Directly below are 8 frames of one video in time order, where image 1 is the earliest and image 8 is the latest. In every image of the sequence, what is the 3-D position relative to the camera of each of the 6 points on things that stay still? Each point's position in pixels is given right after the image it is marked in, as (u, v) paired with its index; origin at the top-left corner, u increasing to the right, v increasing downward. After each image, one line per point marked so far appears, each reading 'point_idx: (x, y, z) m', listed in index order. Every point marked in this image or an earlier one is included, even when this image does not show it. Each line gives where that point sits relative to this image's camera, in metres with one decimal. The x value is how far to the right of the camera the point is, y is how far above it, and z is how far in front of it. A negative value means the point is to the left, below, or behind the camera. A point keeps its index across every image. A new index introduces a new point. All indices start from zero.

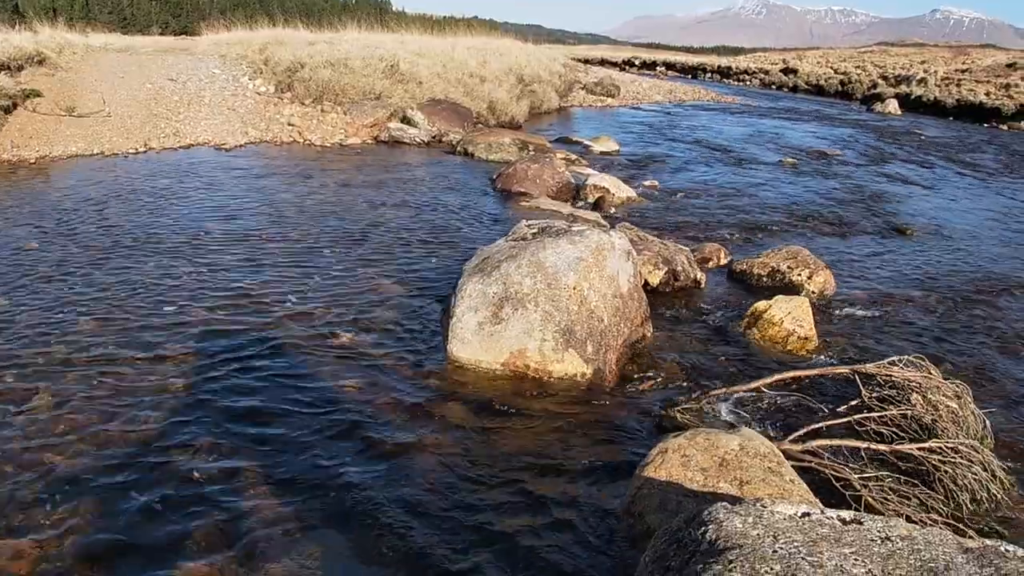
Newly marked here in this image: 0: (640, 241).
0: (+1.9, +0.7, +10.4) m
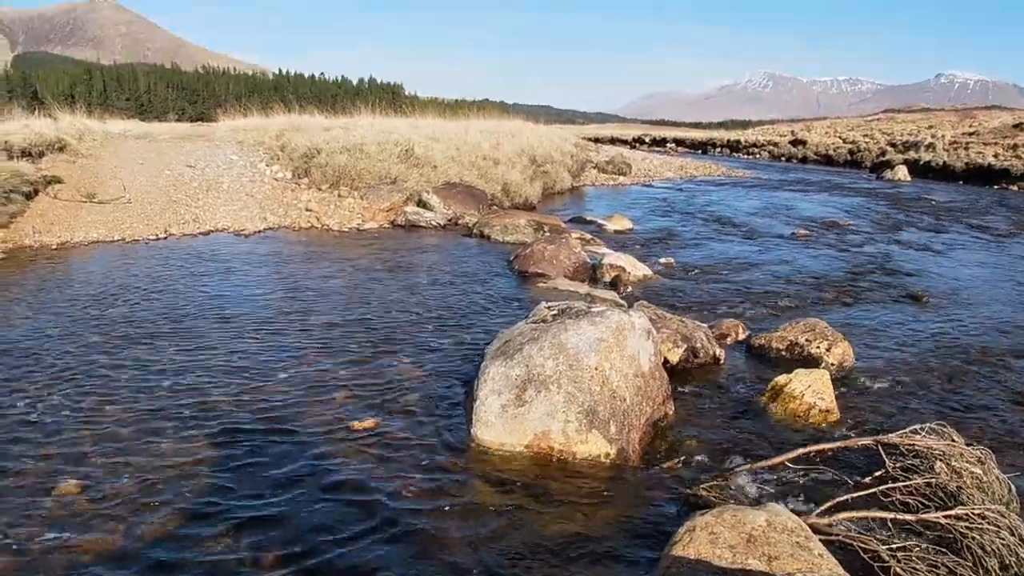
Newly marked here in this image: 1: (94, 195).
0: (+2.2, -0.4, +10.6) m
1: (-11.2, +2.5, +19.0) m
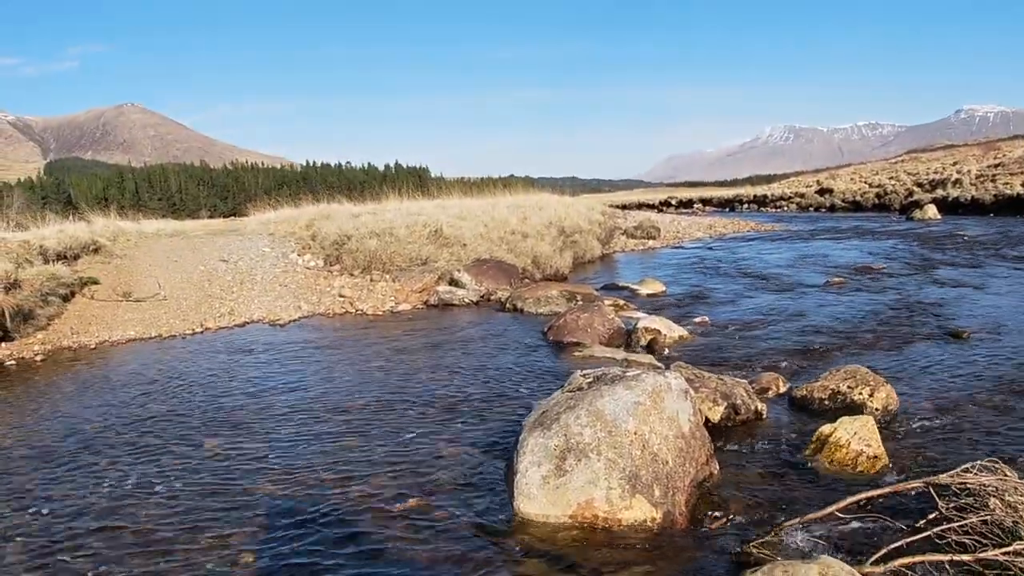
0: (+2.7, -1.3, +10.5) m
1: (-10.4, -0.2, +19.8) m
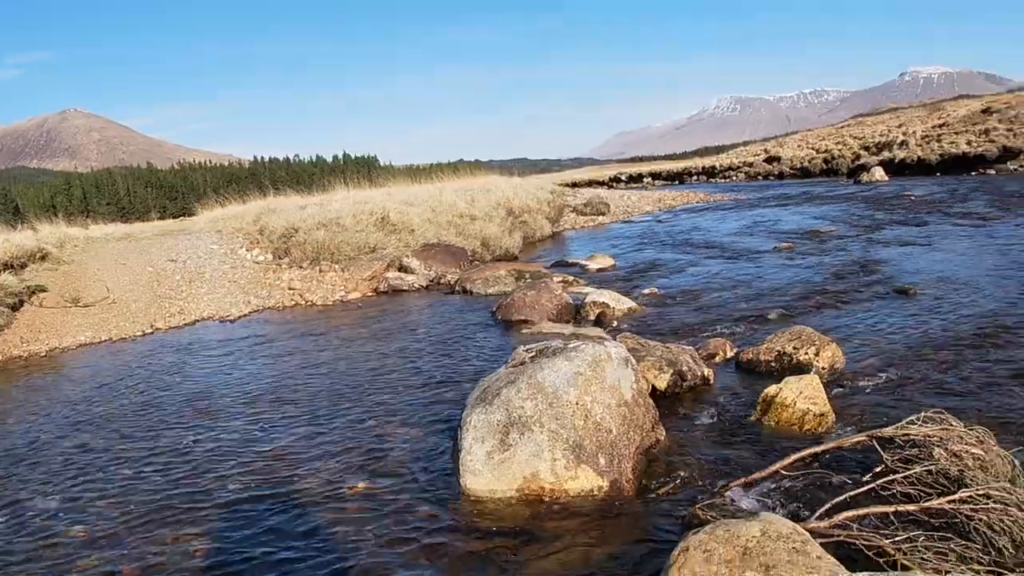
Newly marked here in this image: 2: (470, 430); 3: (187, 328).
0: (+1.9, -0.9, +10.6) m
1: (-11.7, -0.3, +19.0) m
2: (-0.4, -1.4, +7.2) m
3: (-8.2, -1.0, +18.0) m
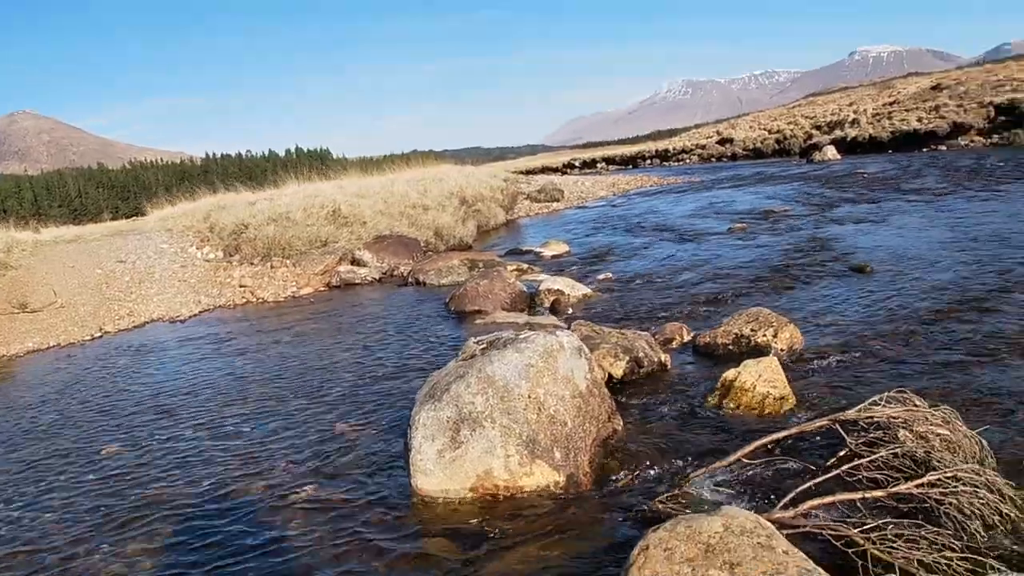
0: (+1.3, -0.7, +10.3) m
1: (-12.8, -0.5, +18.0) m
2: (-0.9, -1.4, +6.8) m
3: (-9.3, -1.1, +17.1) m
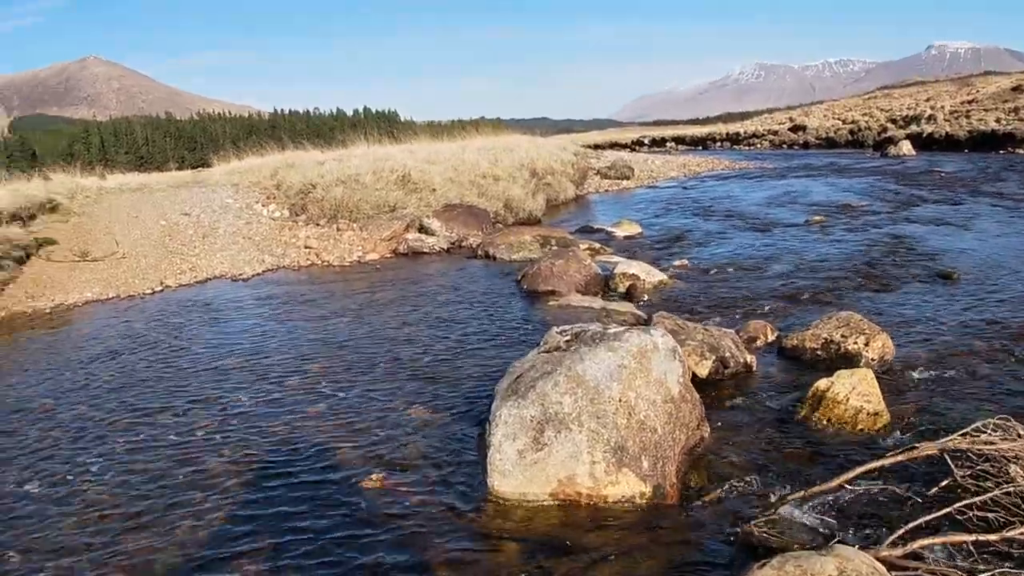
0: (+2.3, -0.6, +9.8) m
1: (-11.1, +0.9, +18.5) m
2: (-0.1, -1.2, +6.5) m
3: (-7.7, 0.0, +17.4) m
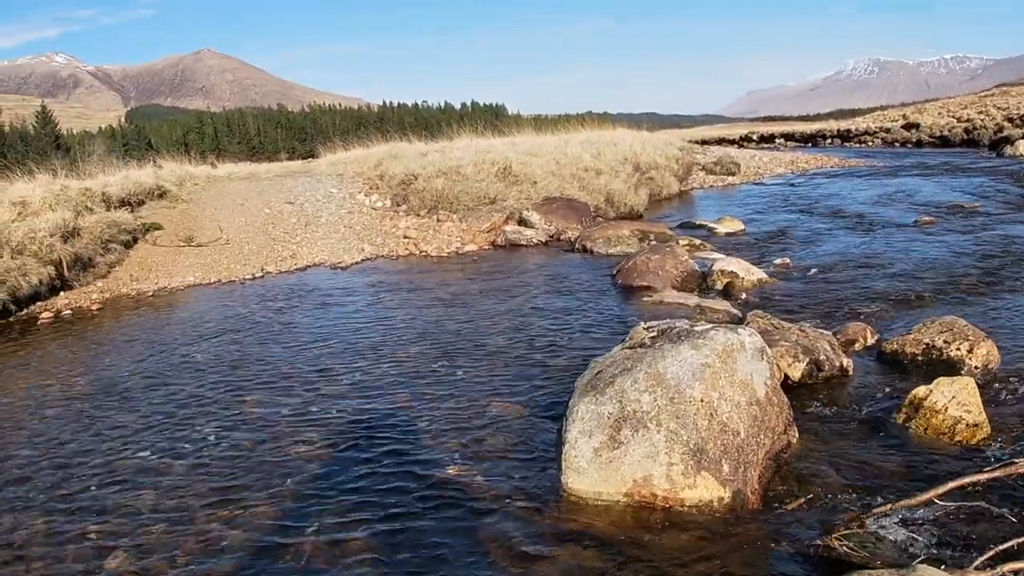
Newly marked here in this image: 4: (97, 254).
0: (+3.4, -0.6, +9.6) m
1: (-8.7, +1.4, +19.9) m
2: (+0.6, -1.2, +6.6) m
3: (-5.5, +0.4, +18.4) m
4: (-10.0, +0.8, +17.5) m
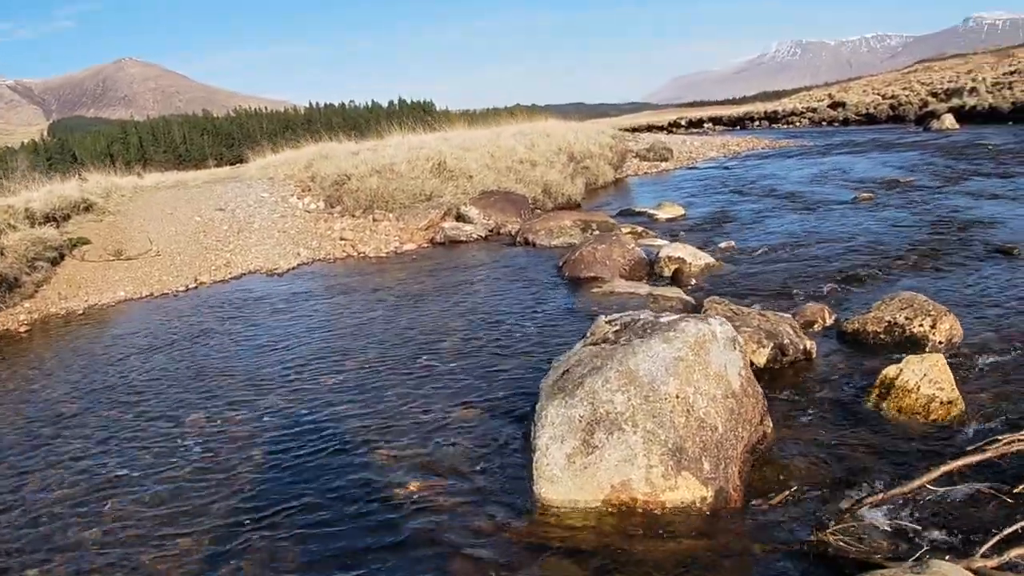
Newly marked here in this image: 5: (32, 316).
0: (+2.9, -0.4, +9.3) m
1: (-10.1, +1.0, +18.6) m
2: (+0.3, -1.1, +6.1) m
3: (-6.7, +0.2, +17.4) m
4: (-11.2, +0.4, +16.2) m
5: (-10.3, -0.6, +15.2) m
